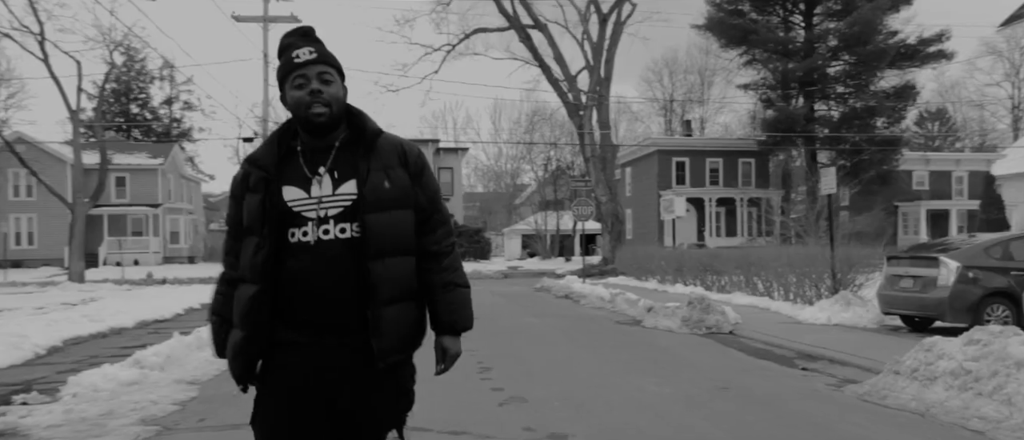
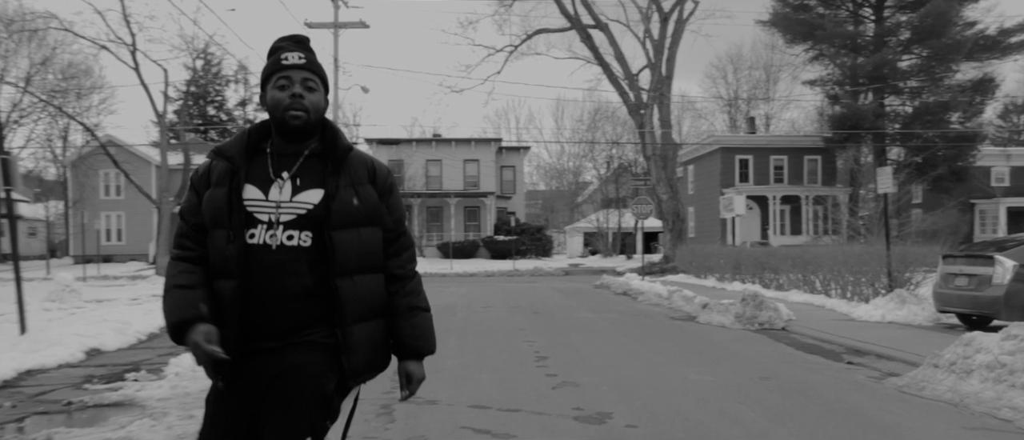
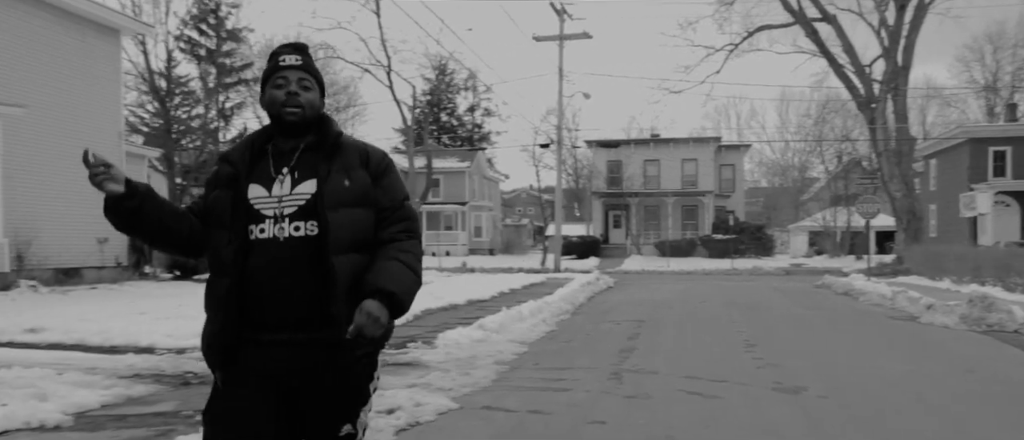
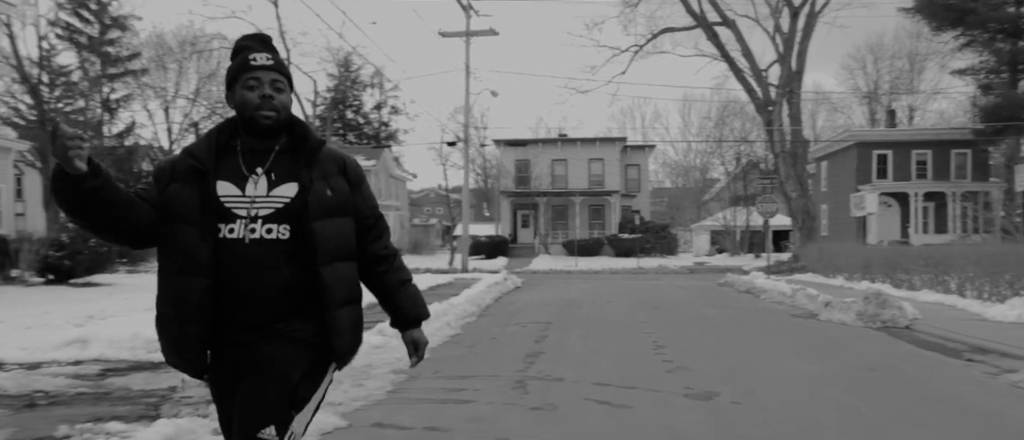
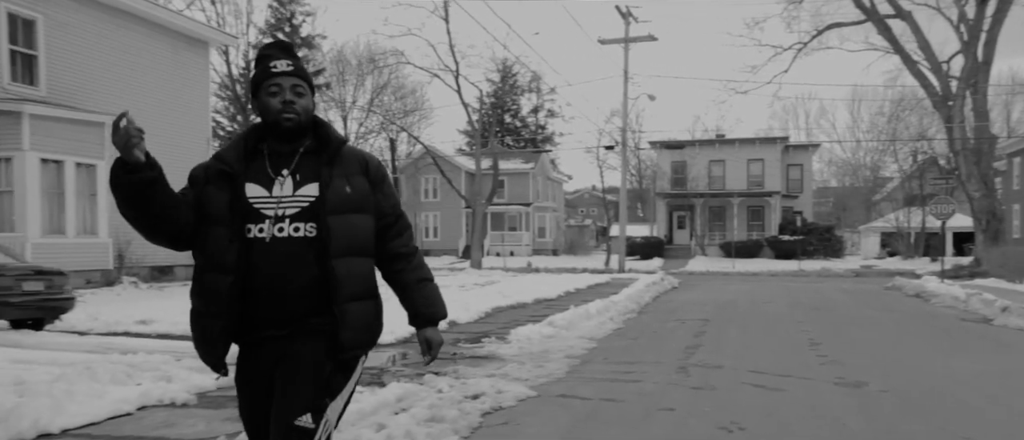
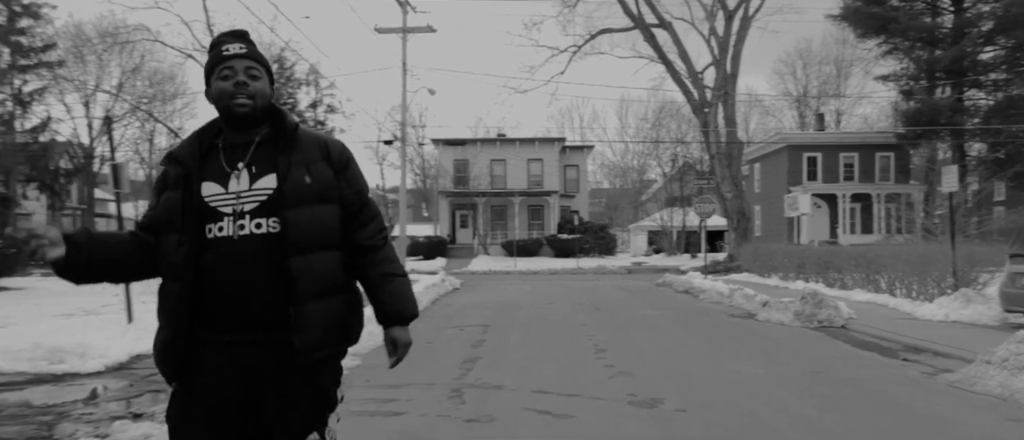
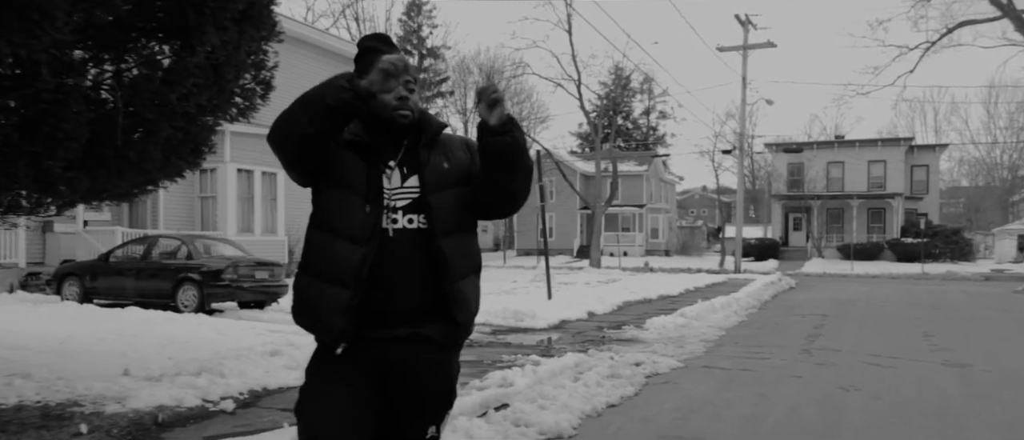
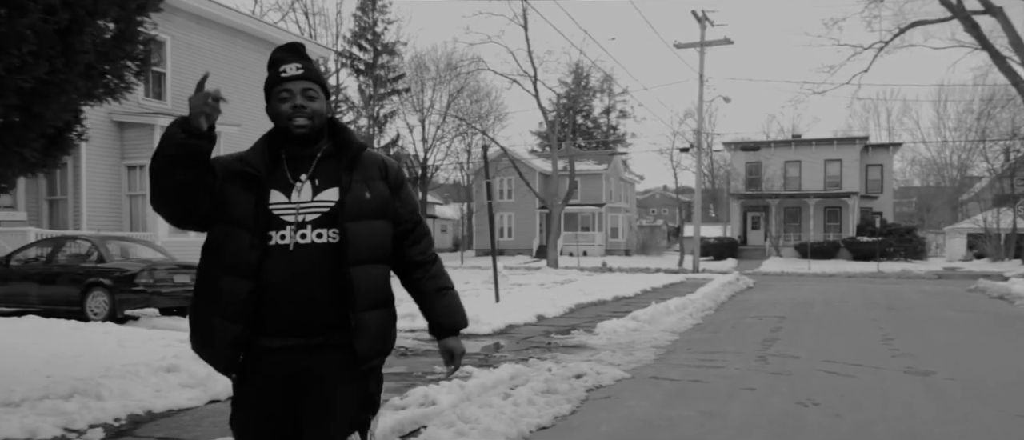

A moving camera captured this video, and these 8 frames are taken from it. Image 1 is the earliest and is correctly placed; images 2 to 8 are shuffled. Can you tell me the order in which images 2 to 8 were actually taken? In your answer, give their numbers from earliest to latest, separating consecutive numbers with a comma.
2, 6, 4, 3, 5, 8, 7
